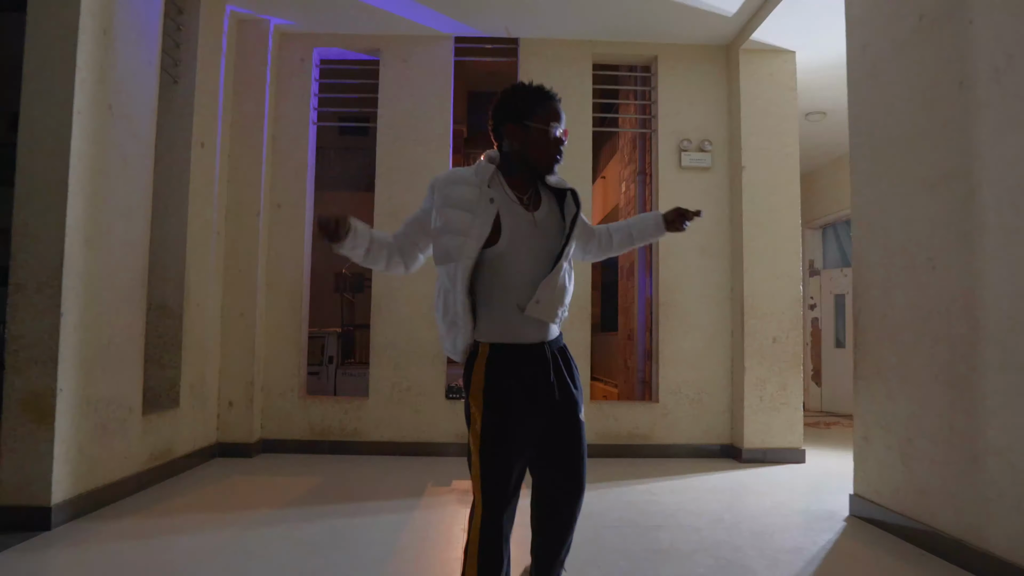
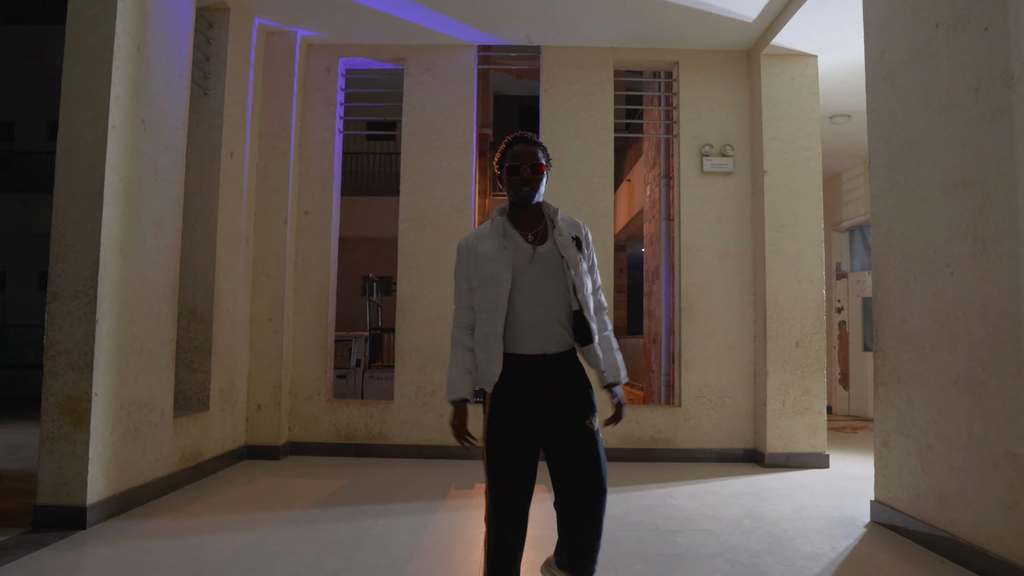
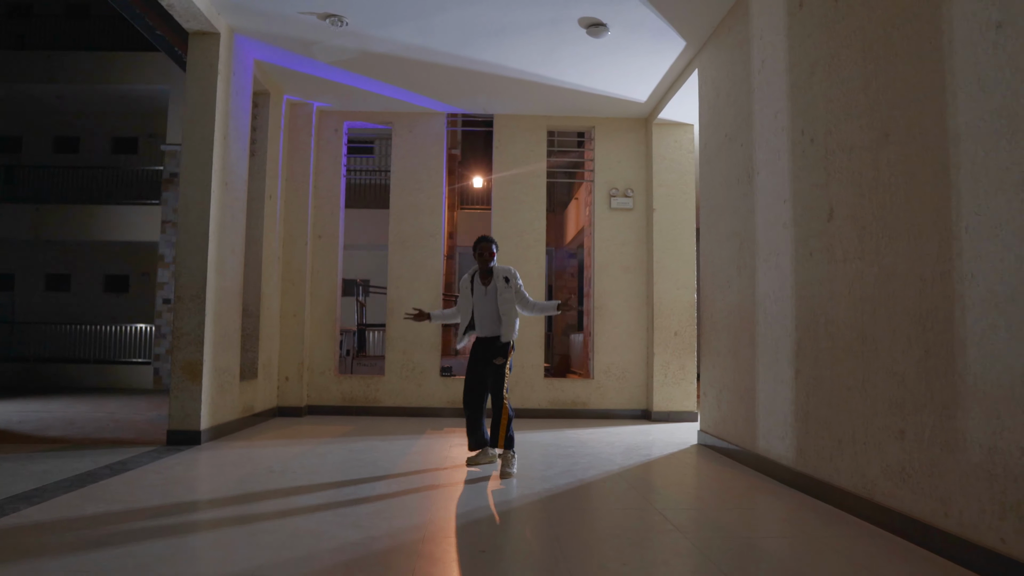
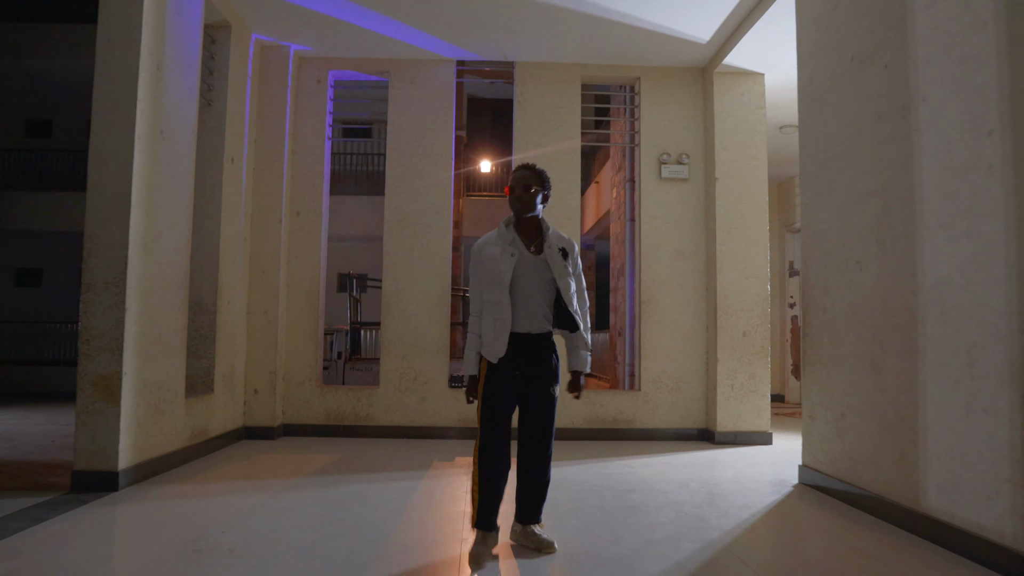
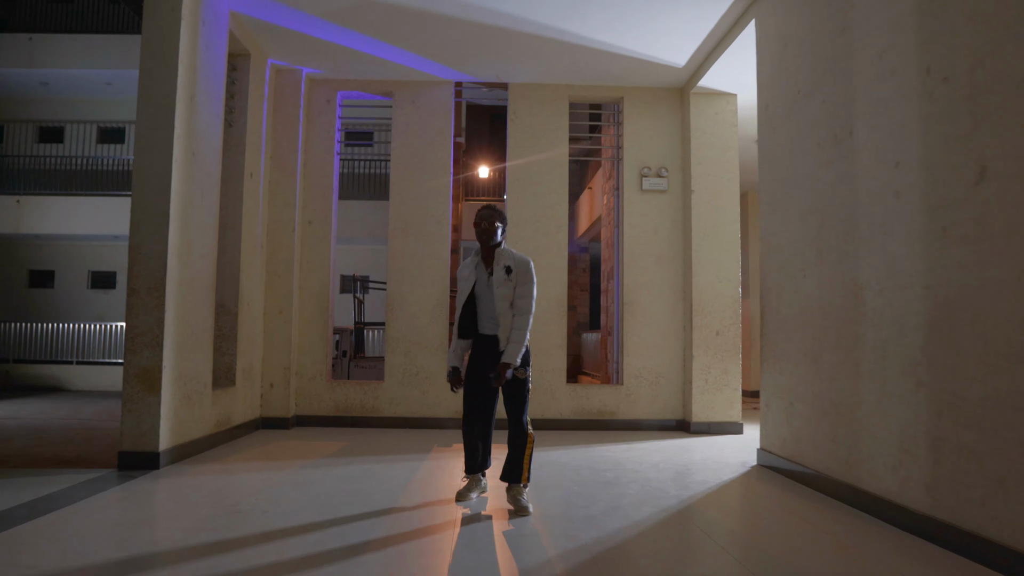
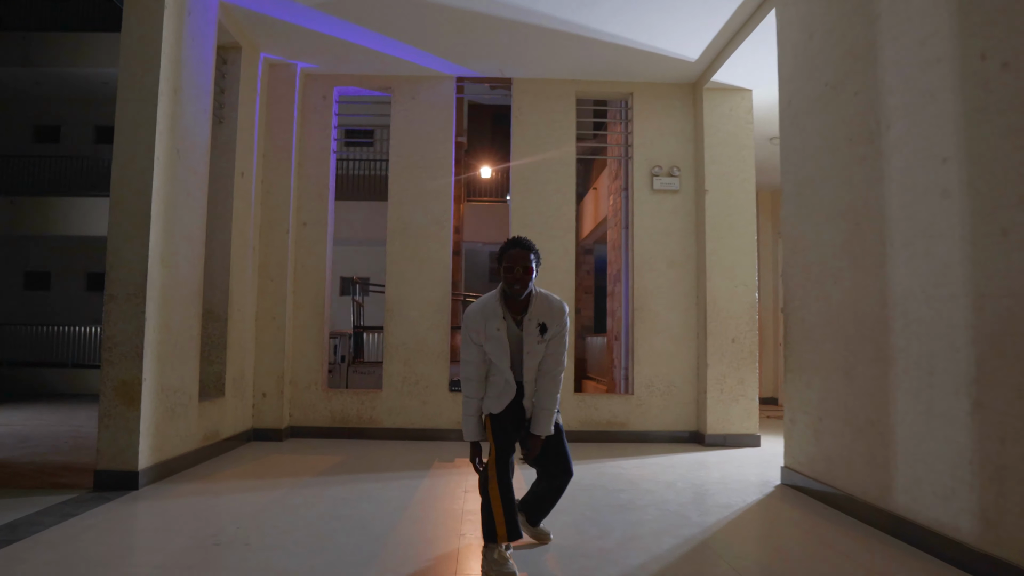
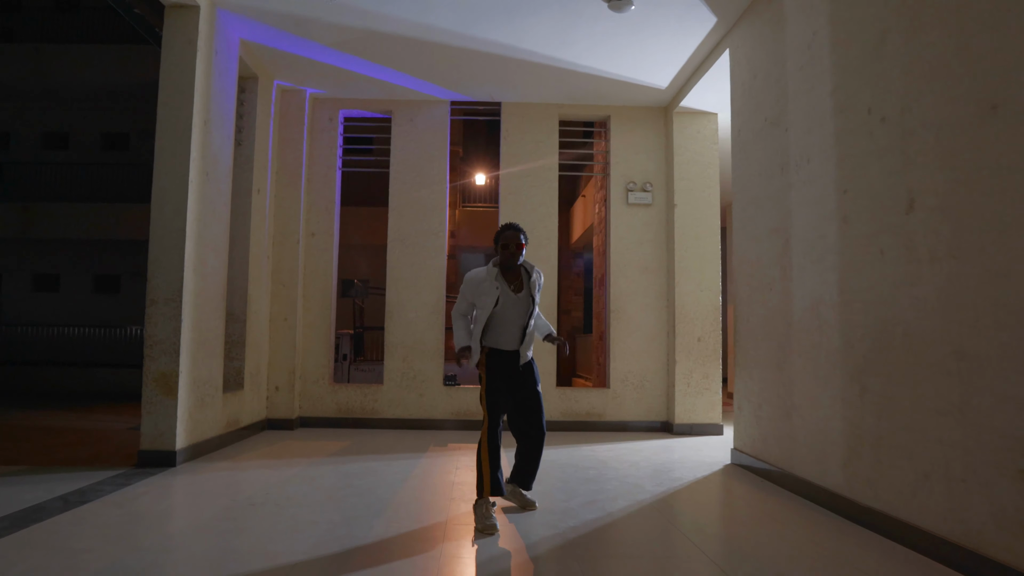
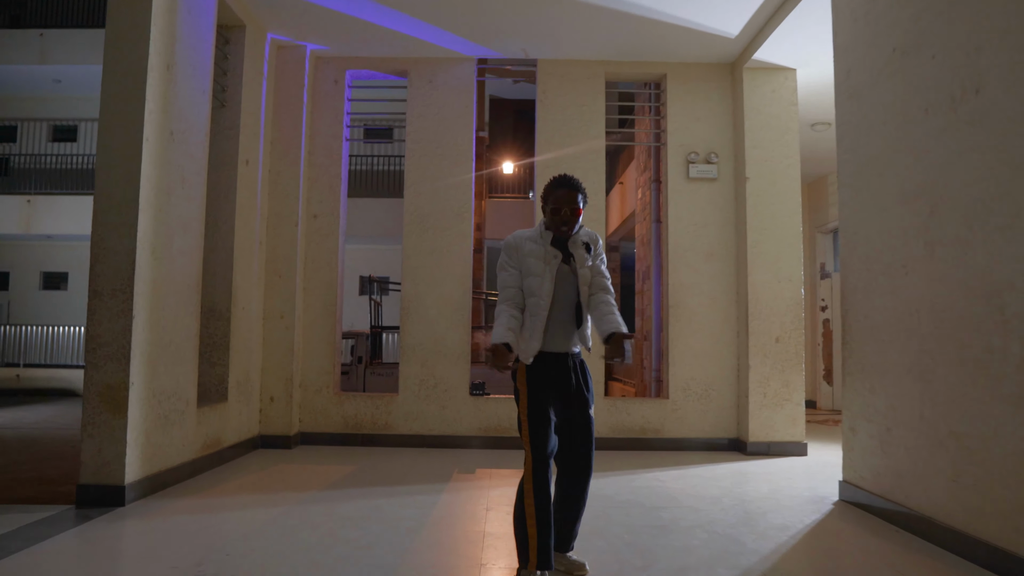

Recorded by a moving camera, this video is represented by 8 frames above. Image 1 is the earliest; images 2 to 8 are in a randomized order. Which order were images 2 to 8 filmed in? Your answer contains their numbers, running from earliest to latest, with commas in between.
4, 5, 3, 7, 6, 8, 2
